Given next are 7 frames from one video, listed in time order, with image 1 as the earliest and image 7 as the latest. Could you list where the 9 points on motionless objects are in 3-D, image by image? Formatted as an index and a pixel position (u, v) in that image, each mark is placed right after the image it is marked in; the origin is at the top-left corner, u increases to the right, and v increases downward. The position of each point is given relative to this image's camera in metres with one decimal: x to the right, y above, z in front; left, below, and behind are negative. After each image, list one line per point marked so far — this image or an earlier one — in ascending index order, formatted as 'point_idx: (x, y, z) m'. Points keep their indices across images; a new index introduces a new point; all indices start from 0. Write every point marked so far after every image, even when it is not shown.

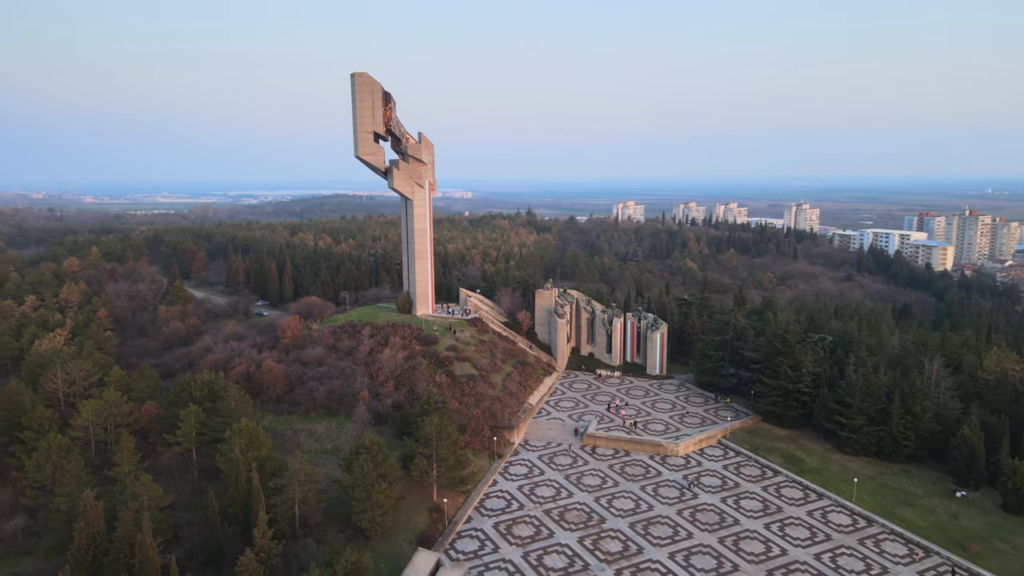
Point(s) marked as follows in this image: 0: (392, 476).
0: (-3.3, -5.1, +20.0) m
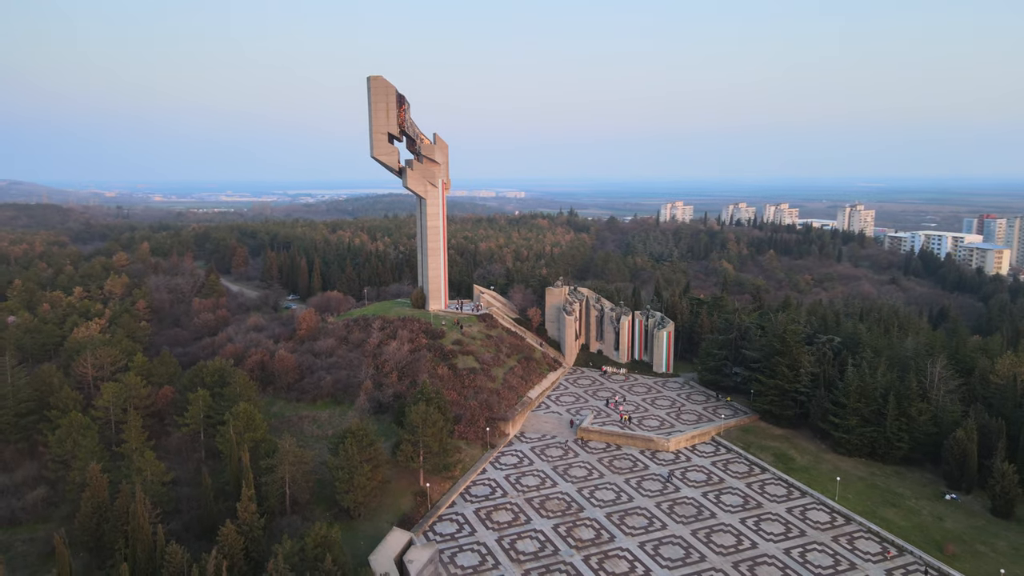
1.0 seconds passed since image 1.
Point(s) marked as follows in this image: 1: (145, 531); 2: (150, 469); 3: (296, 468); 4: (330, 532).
0: (-3.8, -4.9, +21.0) m
1: (-8.2, -5.5, +16.6) m
2: (-9.4, -4.8, +19.4) m
3: (-5.7, -4.9, +19.7) m
4: (-4.0, -5.5, +16.5) m
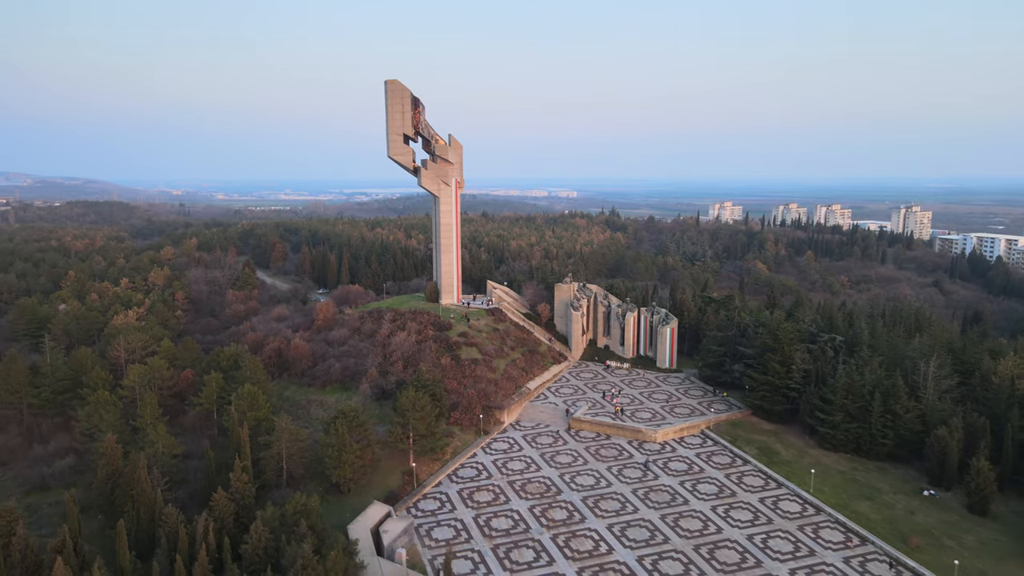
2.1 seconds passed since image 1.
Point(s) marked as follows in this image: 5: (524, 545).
0: (-4.4, -4.7, +22.5) m
1: (-9.1, -5.2, +18.4) m
2: (-10.1, -4.5, +21.3) m
3: (-6.4, -4.6, +21.3) m
4: (-4.9, -5.2, +18.1) m
5: (+0.3, -6.9, +19.7) m
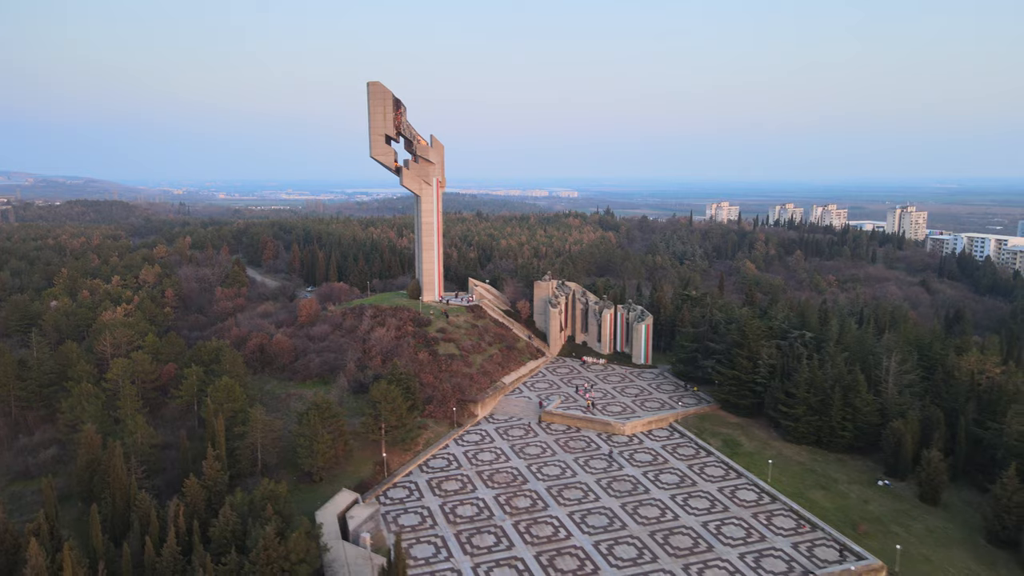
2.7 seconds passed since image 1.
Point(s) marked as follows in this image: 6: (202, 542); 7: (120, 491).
0: (-5.4, -4.5, +23.3) m
1: (-10.1, -5.0, +19.2) m
2: (-11.1, -4.3, +22.1) m
3: (-7.4, -4.4, +22.1) m
4: (-6.0, -5.1, +18.8) m
5: (-0.7, -6.7, +20.5) m
6: (-7.5, -6.1, +17.9) m
7: (-10.2, -5.2, +19.1) m
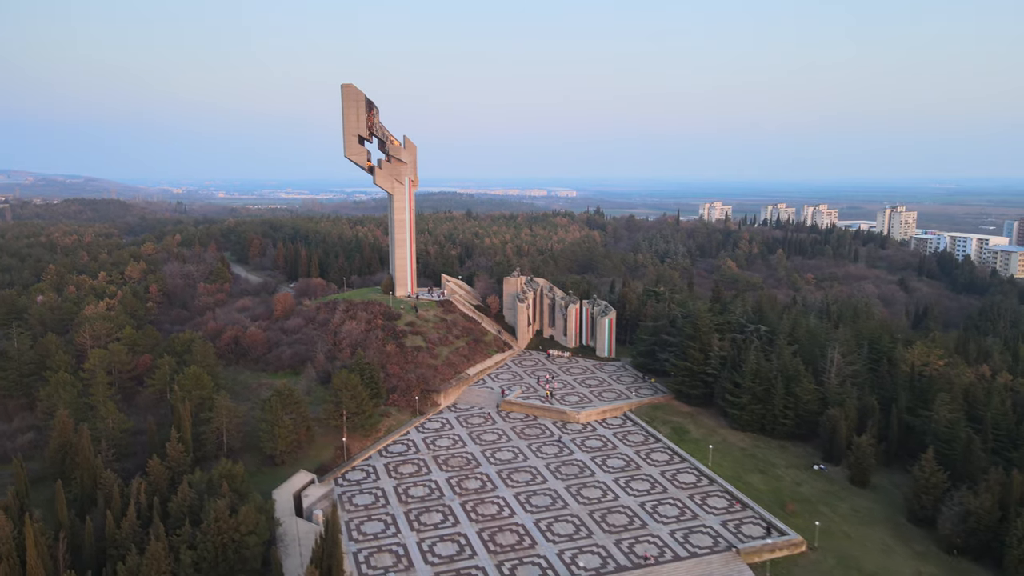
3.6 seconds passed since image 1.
0: (-7.0, -4.3, +24.5) m
1: (-11.7, -4.8, +20.4) m
2: (-12.7, -4.1, +23.3) m
3: (-9.0, -4.2, +23.3) m
4: (-7.5, -4.8, +20.1) m
5: (-2.3, -6.5, +21.7) m
6: (-9.1, -5.9, +19.1) m
7: (-11.7, -5.0, +20.3) m
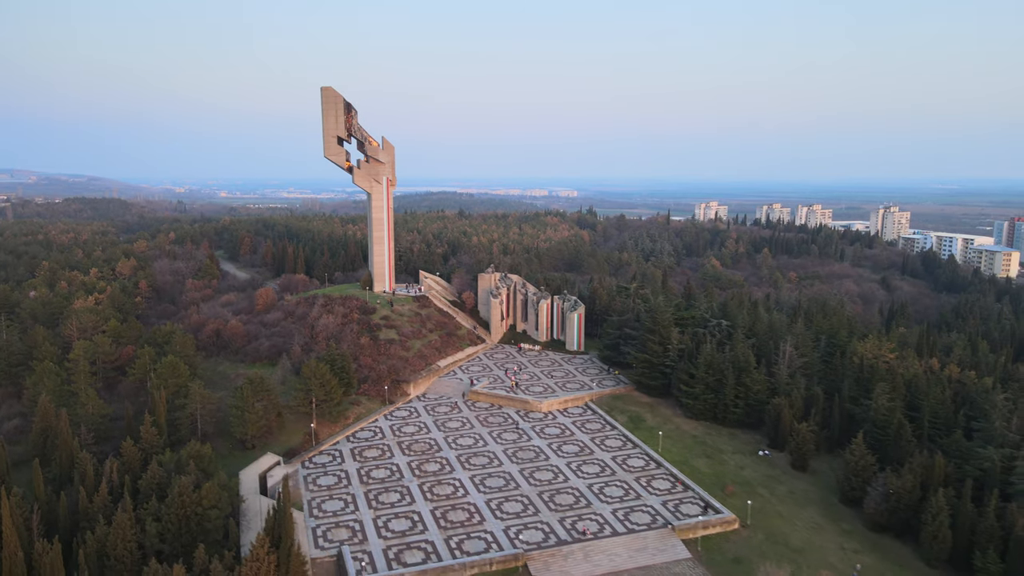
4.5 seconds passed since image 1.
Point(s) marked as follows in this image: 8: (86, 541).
0: (-8.4, -4.1, +25.9) m
1: (-13.1, -4.6, +21.8) m
2: (-14.1, -3.8, +24.6) m
3: (-10.4, -4.0, +24.7) m
4: (-9.0, -4.6, +21.4) m
5: (-3.7, -6.3, +23.1) m
6: (-10.5, -5.7, +20.5) m
7: (-13.1, -4.8, +21.7) m
8: (-9.8, -5.8, +17.0) m
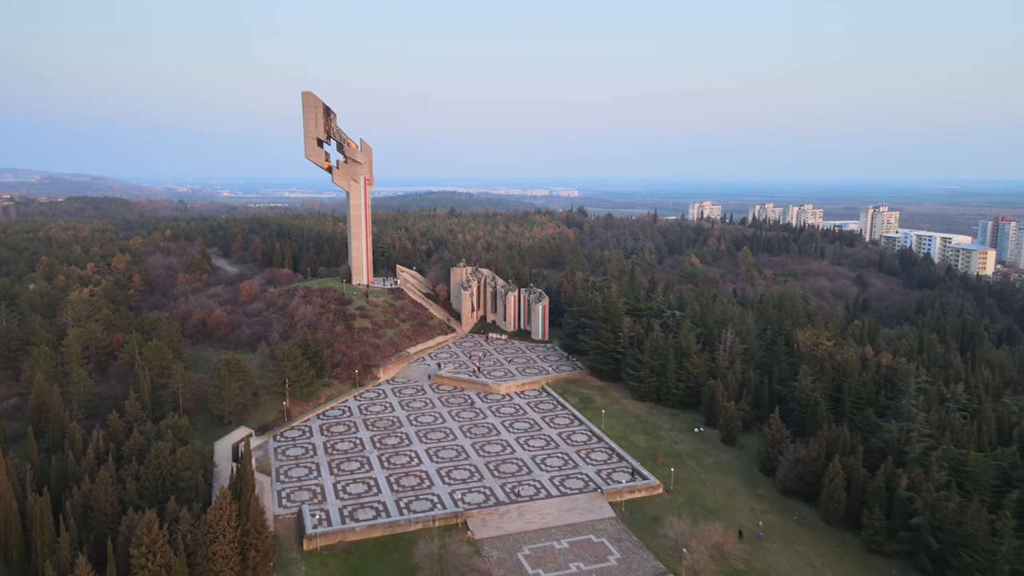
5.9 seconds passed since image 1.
0: (-10.1, -3.7, +28.3) m
1: (-14.8, -4.2, +24.2) m
2: (-15.8, -3.4, +27.1) m
3: (-12.1, -3.6, +27.1) m
4: (-10.7, -4.2, +23.8) m
5: (-5.4, -5.9, +25.4) m
6: (-12.3, -5.3, +22.9) m
7: (-14.9, -4.4, +24.1) m
8: (-11.5, -5.4, +19.4) m
